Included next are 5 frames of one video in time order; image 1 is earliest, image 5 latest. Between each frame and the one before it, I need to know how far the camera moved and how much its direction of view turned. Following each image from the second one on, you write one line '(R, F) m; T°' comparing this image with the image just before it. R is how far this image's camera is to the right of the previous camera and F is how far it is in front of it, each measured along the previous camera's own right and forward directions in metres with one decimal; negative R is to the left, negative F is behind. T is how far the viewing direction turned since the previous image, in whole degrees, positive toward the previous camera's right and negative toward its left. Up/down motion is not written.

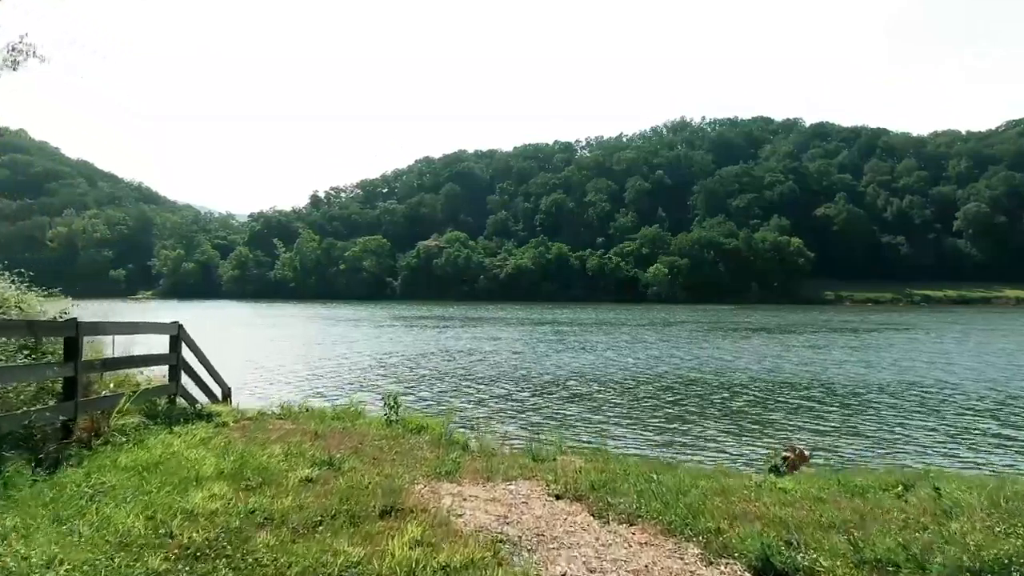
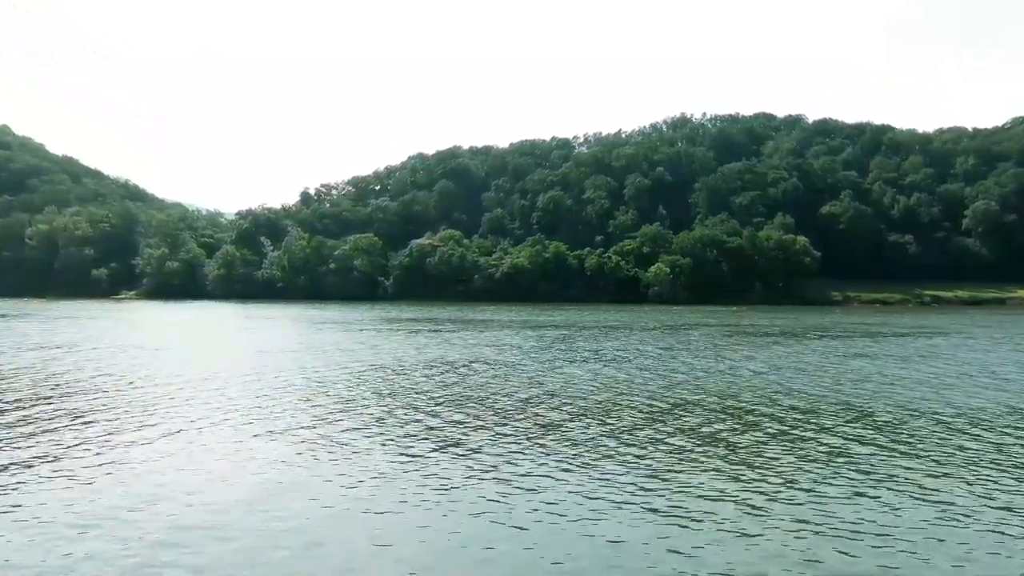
(0.0, +4.1) m; 0°
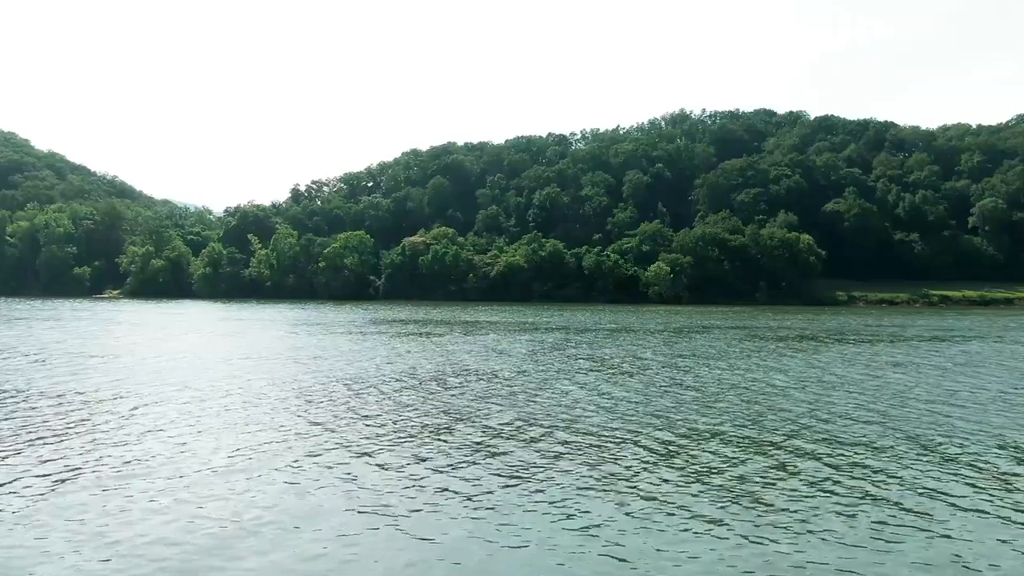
(-0.1, +3.5) m; 0°
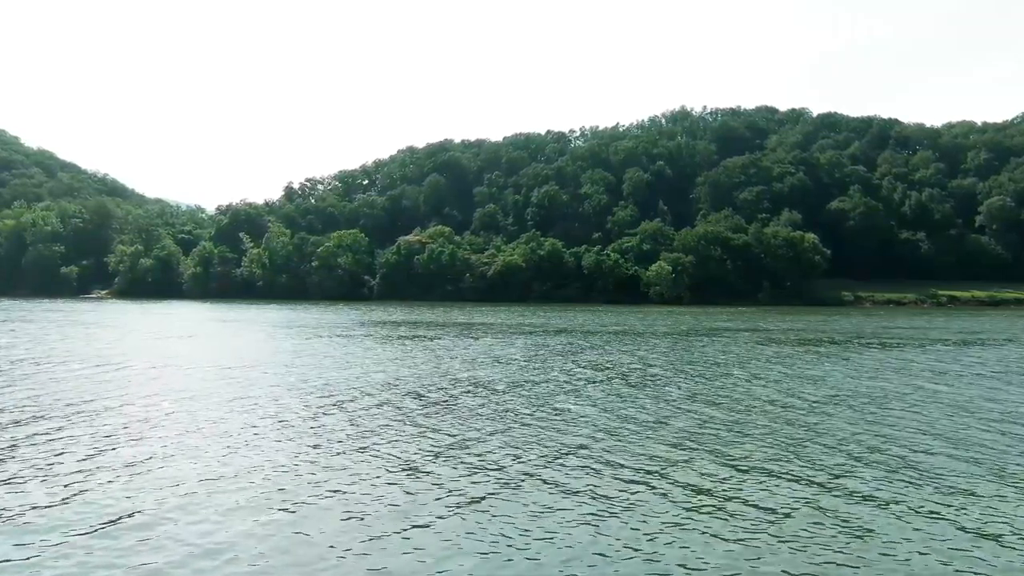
(+0.1, +2.7) m; 0°
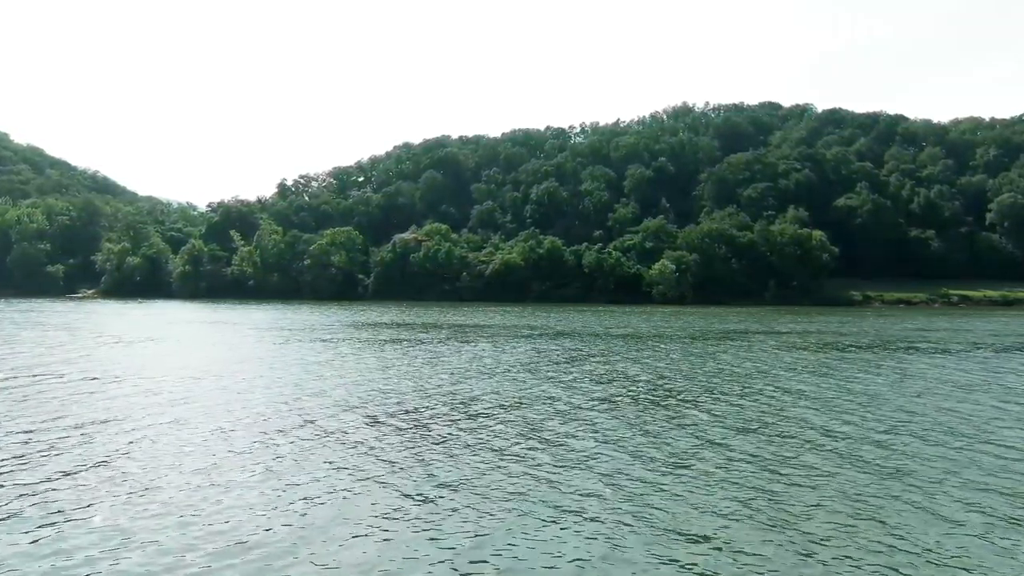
(0.0, +3.2) m; 0°
